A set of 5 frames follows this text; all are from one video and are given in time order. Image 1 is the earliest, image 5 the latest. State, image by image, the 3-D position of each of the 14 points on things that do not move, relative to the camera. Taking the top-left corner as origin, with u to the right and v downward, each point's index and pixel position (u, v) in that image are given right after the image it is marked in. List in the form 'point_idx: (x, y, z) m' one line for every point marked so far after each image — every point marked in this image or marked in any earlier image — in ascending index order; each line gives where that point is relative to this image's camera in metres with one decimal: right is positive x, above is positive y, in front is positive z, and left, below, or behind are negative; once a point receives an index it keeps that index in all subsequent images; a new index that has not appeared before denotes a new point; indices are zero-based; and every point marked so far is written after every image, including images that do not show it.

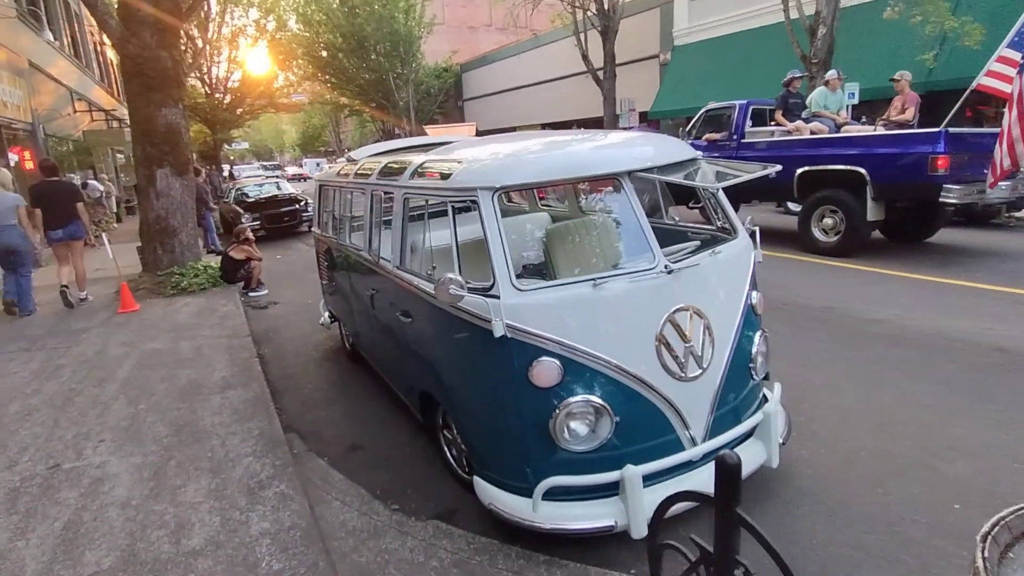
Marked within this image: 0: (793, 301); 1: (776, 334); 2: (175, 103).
0: (+3.4, -0.1, +7.2) m
1: (+2.8, -0.5, +6.1) m
2: (-5.6, +3.0, +9.7) m
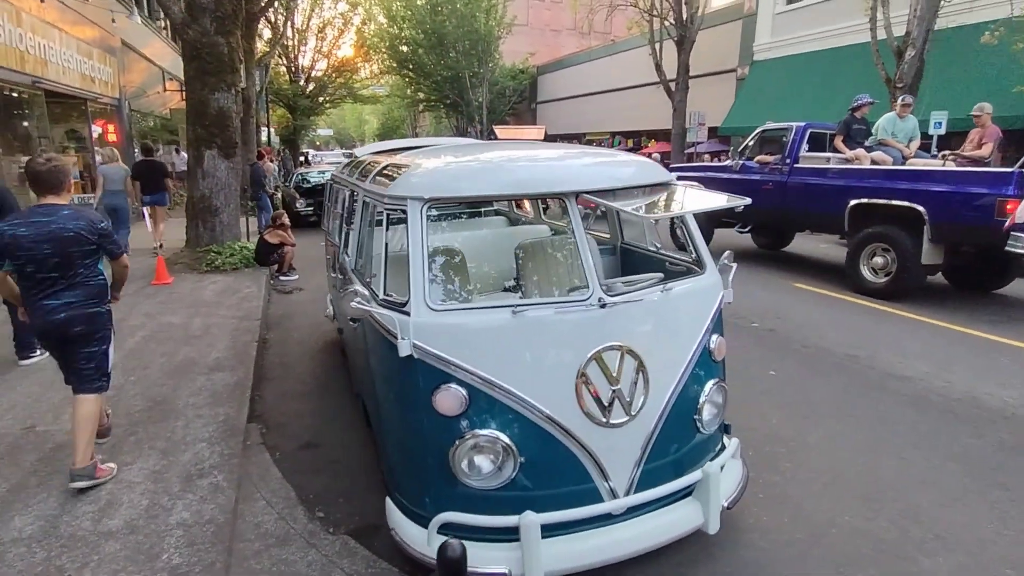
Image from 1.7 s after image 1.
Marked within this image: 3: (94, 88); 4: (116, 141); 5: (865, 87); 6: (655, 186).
0: (+3.4, -0.6, +6.6) m
1: (+2.6, -0.9, +5.7) m
2: (-4.9, +3.4, +10.1) m
3: (-10.4, +5.0, +14.7) m
4: (-11.1, +4.1, +16.6) m
5: (+10.2, +5.8, +16.9) m
6: (+0.9, +0.6, +3.6) m
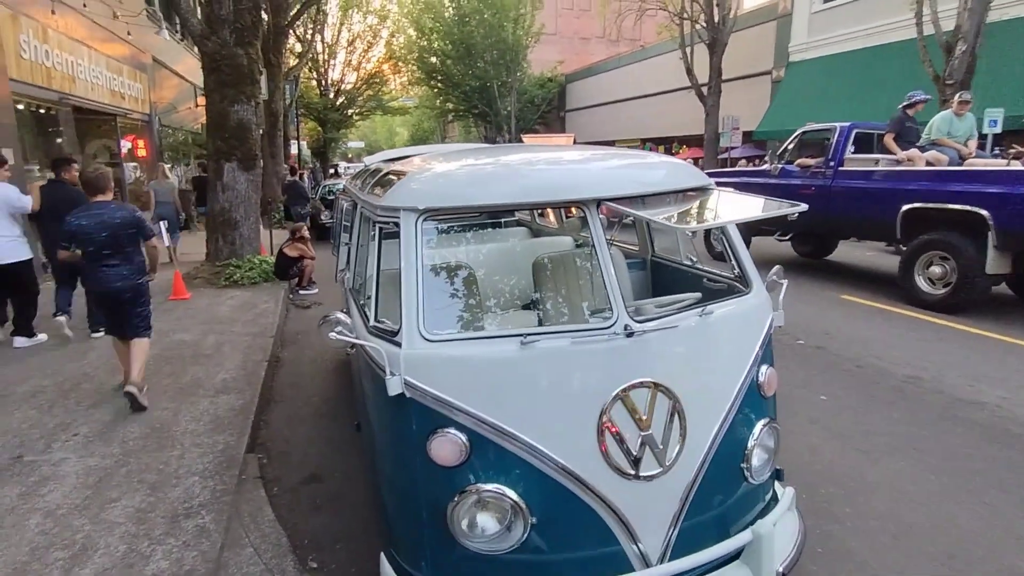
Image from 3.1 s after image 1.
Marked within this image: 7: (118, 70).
0: (+3.6, -0.7, +6.0) m
1: (+2.8, -1.0, +5.1) m
2: (-4.5, +3.2, +10.0) m
3: (-9.8, +4.6, +14.9) m
4: (-10.4, +3.7, +16.8) m
5: (+10.9, +5.5, +16.0) m
6: (+0.9, +0.5, +3.1) m
7: (-9.7, +5.4, +14.6) m
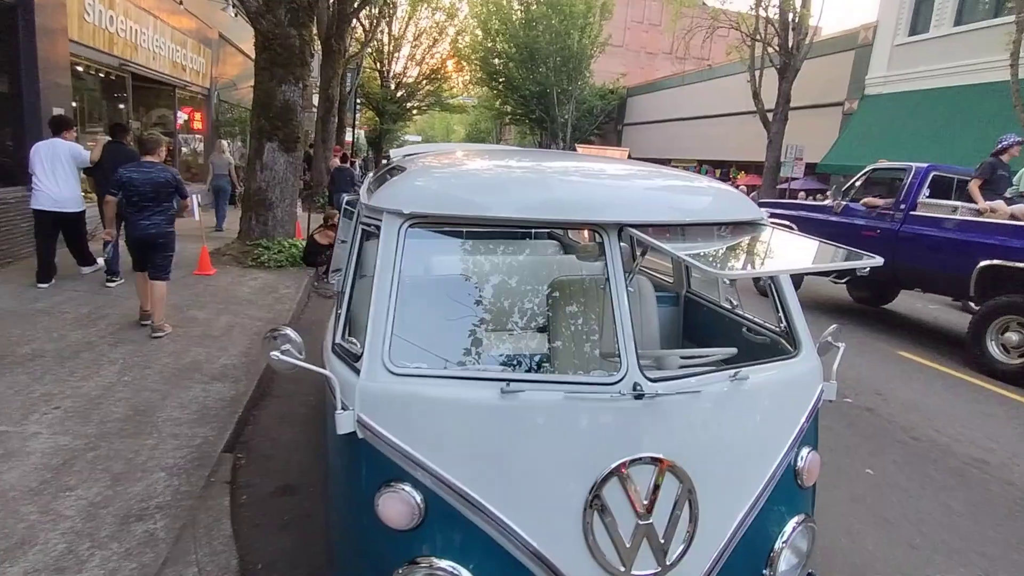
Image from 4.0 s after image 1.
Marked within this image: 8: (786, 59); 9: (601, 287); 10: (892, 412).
0: (+3.7, -1.3, +5.3) m
1: (+2.8, -1.5, +4.4) m
2: (-3.6, +3.4, +9.8) m
3: (-8.4, +5.4, +15.1) m
4: (-9.0, +4.6, +17.0) m
5: (+12.3, +4.0, +14.9) m
6: (+1.0, +0.3, +2.6) m
7: (-8.3, +6.2, +14.8) m
8: (+9.0, +7.4, +19.2) m
9: (+0.4, 0.0, +2.4) m
10: (+3.6, -1.2, +5.6) m
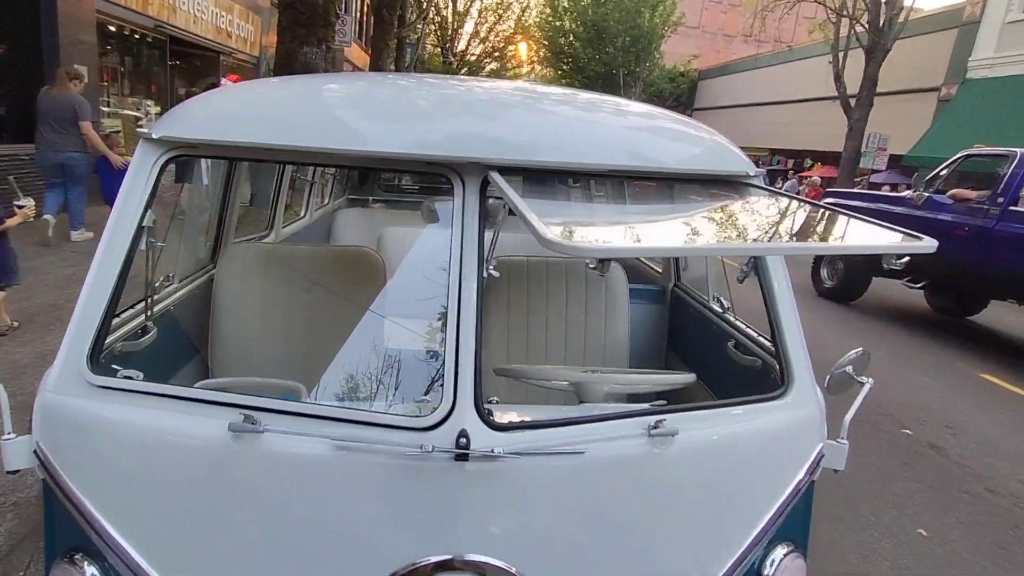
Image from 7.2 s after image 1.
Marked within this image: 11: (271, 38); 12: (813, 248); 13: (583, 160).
0: (+3.5, -1.4, +4.1) m
1: (+2.5, -1.5, +3.4) m
2: (-3.1, +3.9, +9.3) m
3: (-7.1, +6.2, +15.0) m
4: (-7.6, +5.5, +17.0) m
5: (+13.3, +3.6, +12.7) m
6: (+0.6, +0.3, +1.7) m
7: (-7.0, +7.0, +14.6) m
8: (+10.6, +7.3, +17.3) m
9: (-0.1, 0.0, +1.6) m
10: (+3.5, -1.3, +4.5) m
11: (-7.3, +7.6, +17.9) m
12: (+0.8, +0.1, +1.4) m
13: (+0.2, +0.3, +1.5) m
